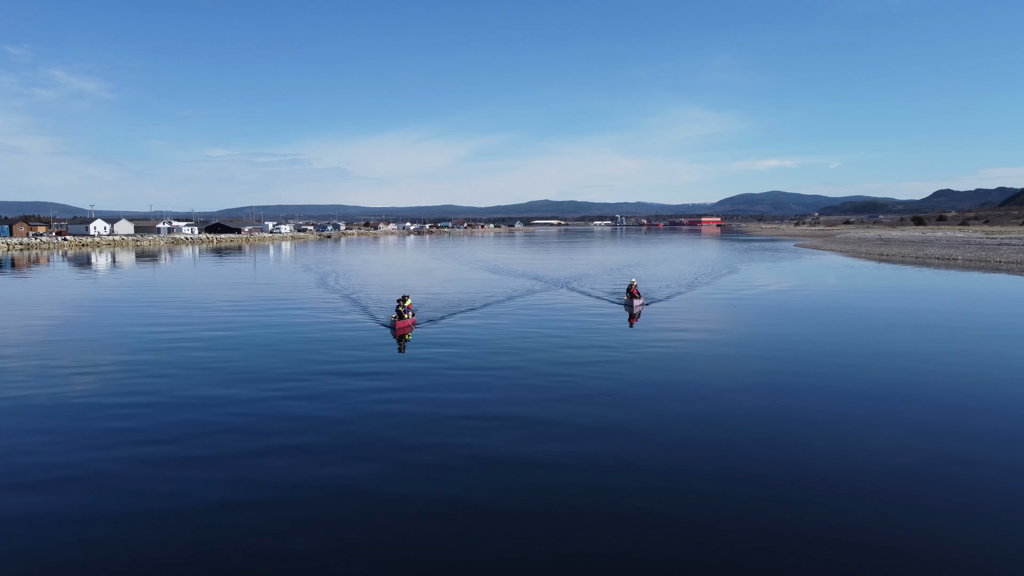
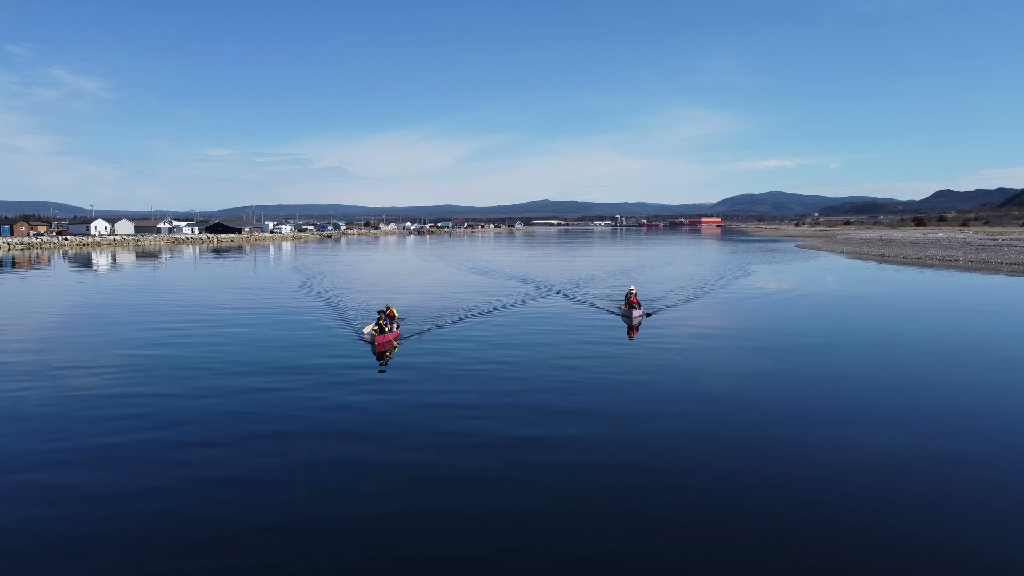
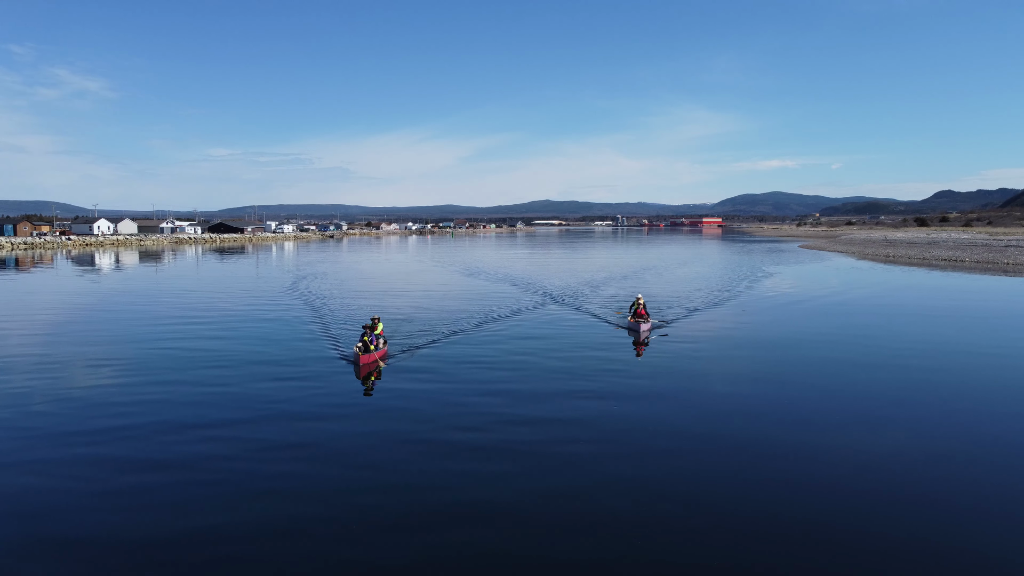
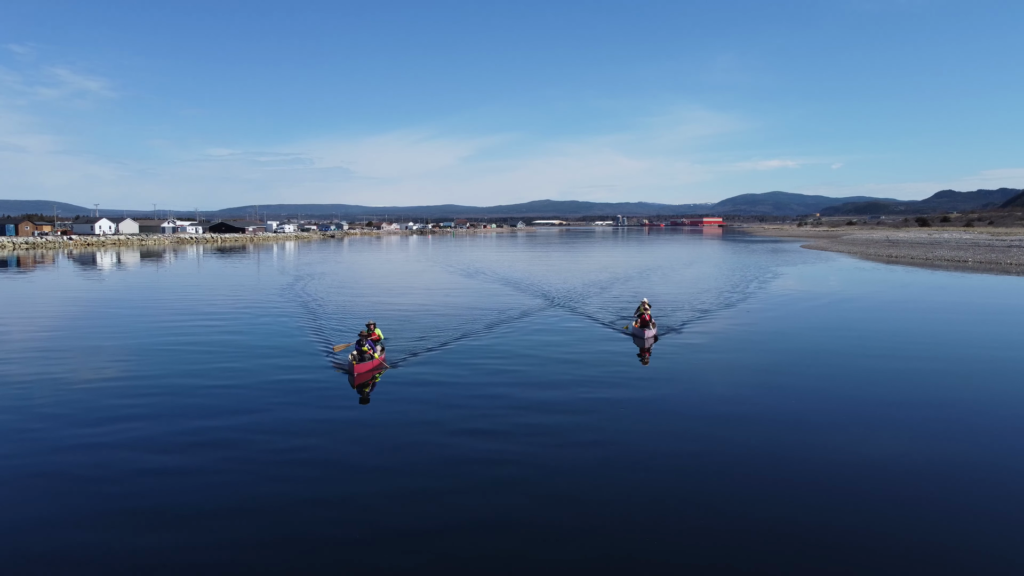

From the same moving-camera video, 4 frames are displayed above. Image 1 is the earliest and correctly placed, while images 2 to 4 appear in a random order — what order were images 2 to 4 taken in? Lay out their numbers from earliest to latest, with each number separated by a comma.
2, 3, 4
